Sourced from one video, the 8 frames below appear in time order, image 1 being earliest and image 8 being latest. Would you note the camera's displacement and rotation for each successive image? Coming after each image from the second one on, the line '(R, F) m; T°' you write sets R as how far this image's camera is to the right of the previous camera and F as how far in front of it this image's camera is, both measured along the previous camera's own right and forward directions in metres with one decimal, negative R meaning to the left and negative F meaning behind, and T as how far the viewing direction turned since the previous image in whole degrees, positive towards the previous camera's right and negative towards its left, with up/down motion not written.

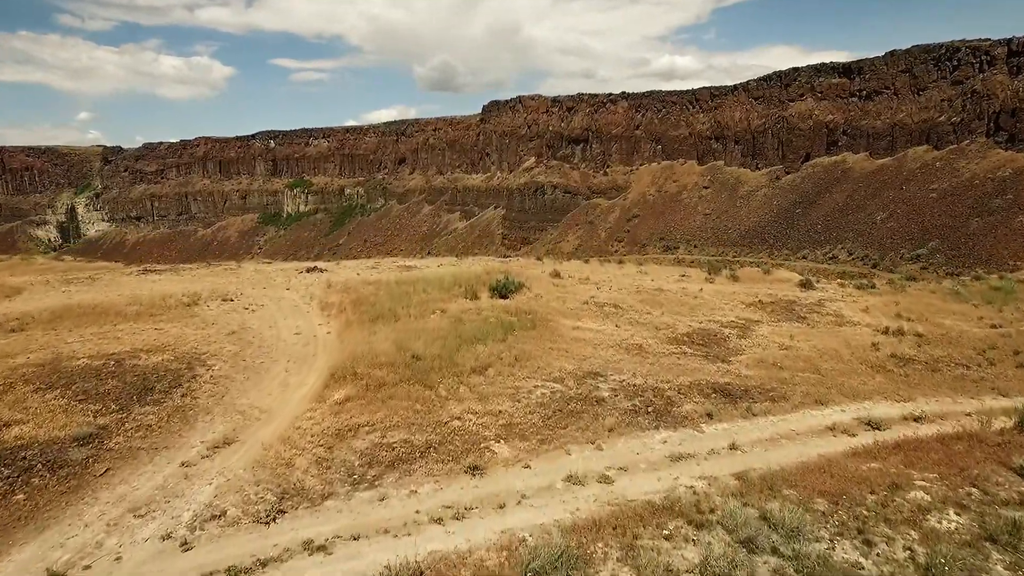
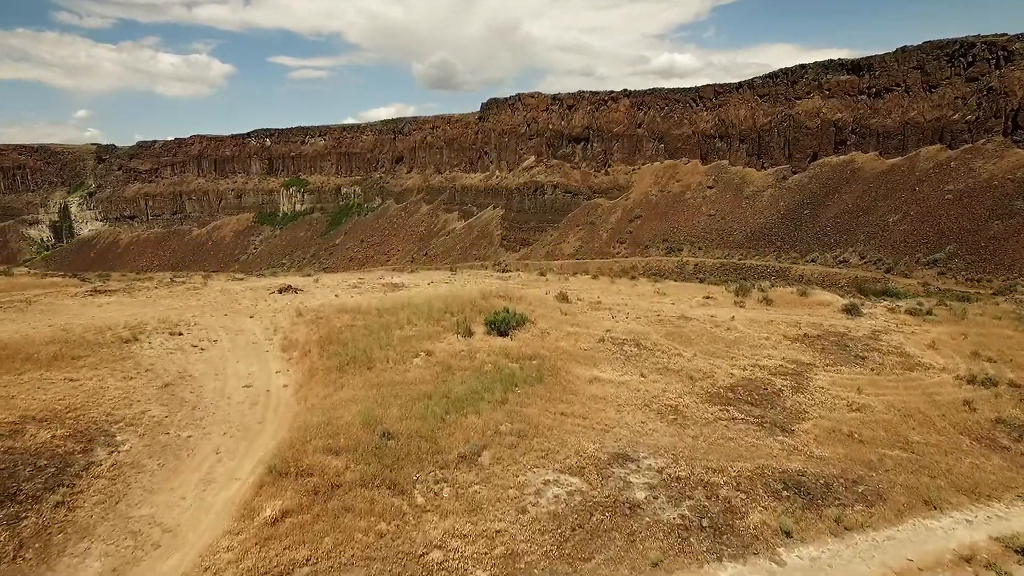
(0.0, +1.5) m; 0°
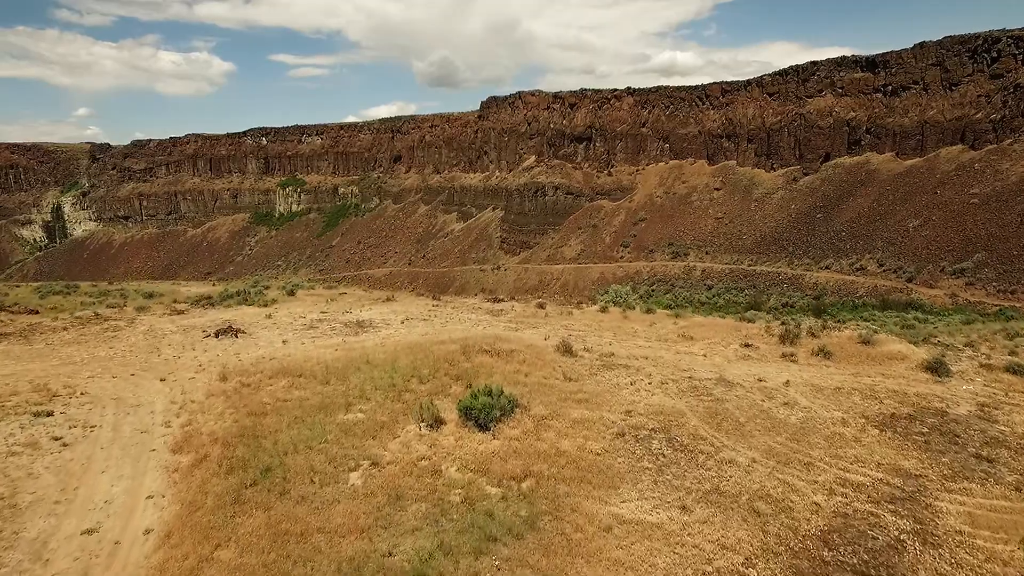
(+0.1, +2.1) m; 0°
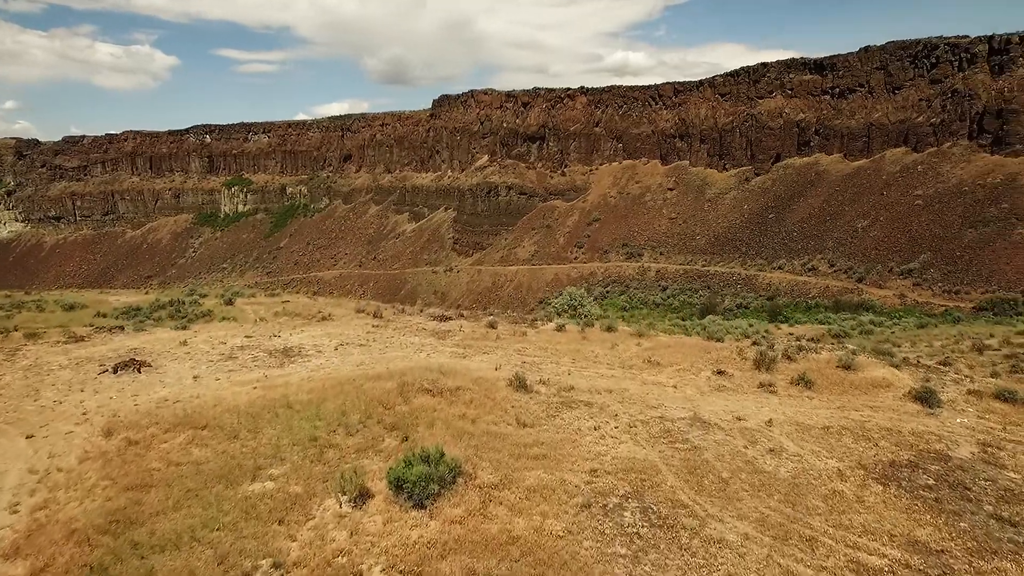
(+0.1, +0.9) m; +4°
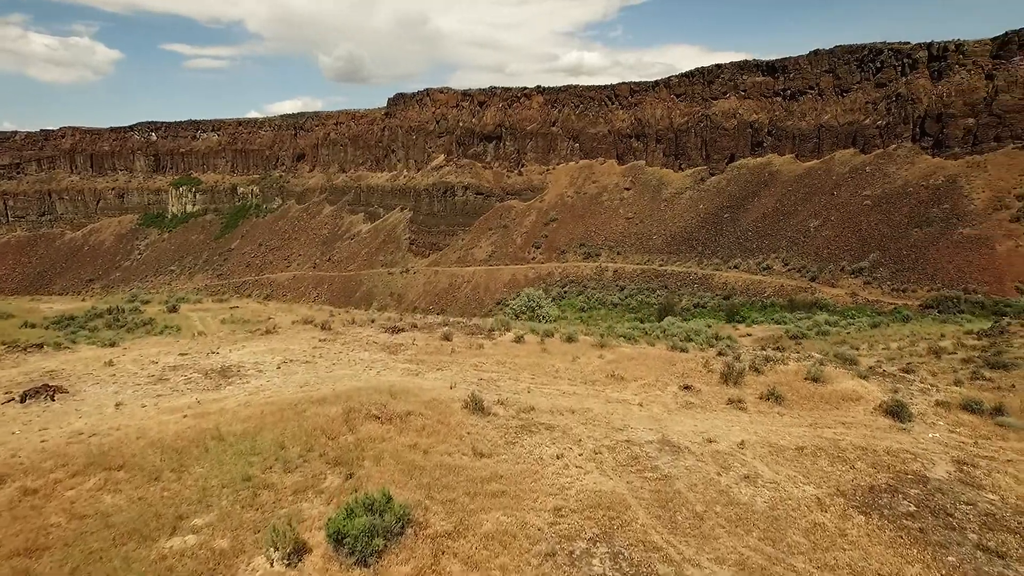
(0.0, +0.5) m; +3°
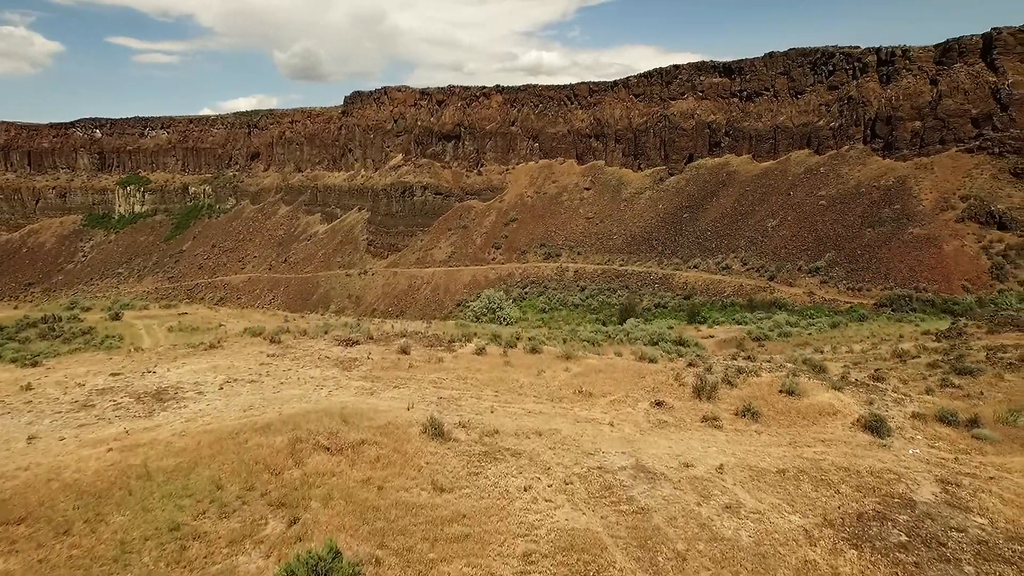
(0.0, +0.4) m; +3°
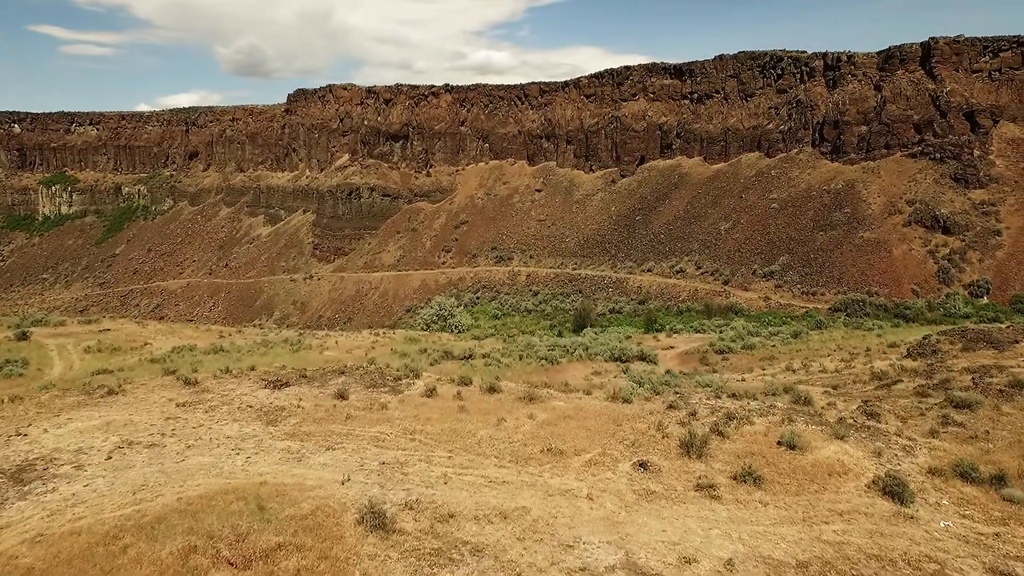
(0.0, +1.1) m; +4°
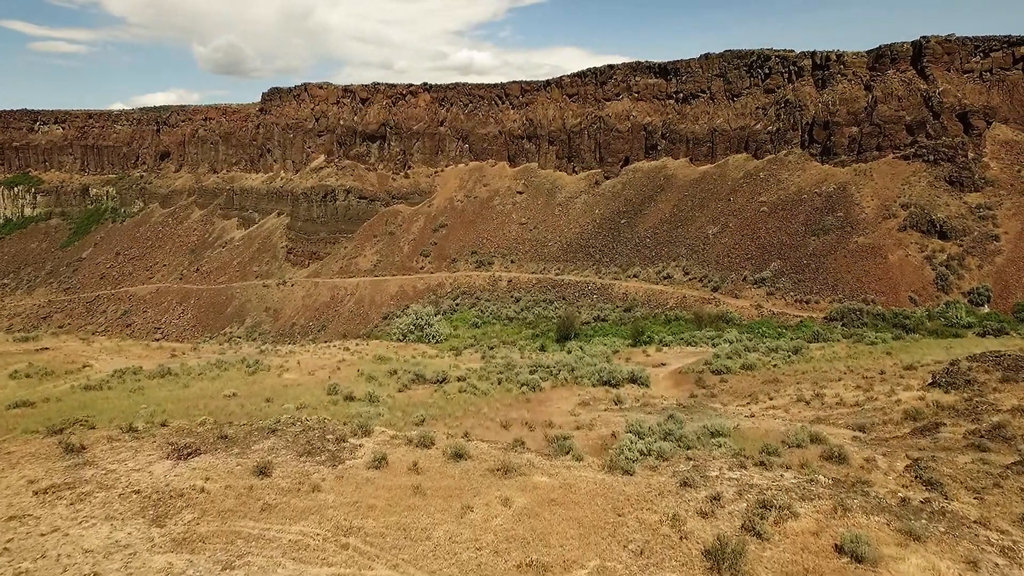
(+0.1, +1.7) m; +1°
